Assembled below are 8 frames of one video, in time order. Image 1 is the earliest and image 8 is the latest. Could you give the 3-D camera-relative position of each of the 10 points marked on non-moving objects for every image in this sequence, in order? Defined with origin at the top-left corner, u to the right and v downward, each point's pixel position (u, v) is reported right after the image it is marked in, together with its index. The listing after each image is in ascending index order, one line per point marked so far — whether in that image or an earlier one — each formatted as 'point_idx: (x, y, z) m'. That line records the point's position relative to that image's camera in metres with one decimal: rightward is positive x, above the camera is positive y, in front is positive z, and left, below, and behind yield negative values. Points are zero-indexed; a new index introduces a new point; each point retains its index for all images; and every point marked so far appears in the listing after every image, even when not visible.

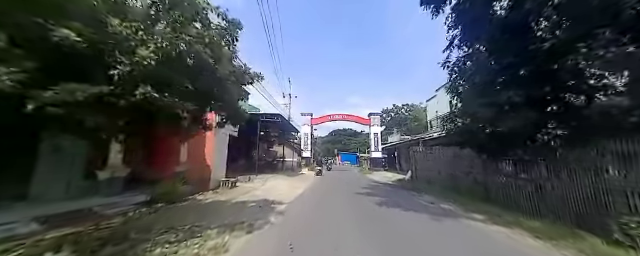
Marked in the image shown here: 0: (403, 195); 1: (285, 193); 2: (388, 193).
0: (+4.4, -3.5, +10.1) m
1: (-1.8, -3.3, +9.9) m
2: (+3.7, -3.6, +10.8) m
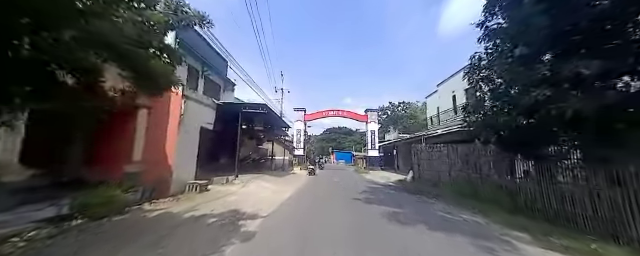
0: (+4.0, -3.2, +8.3) m
1: (-2.2, -2.9, +8.0) m
2: (+3.3, -3.2, +9.0) m
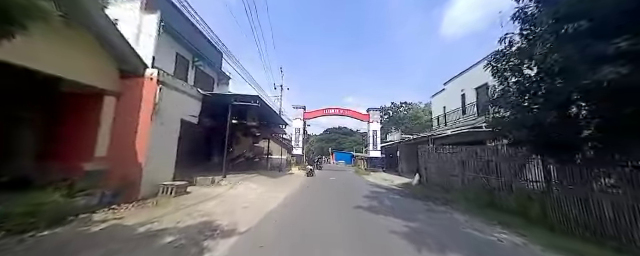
0: (+3.9, -3.1, +7.1) m
1: (-2.3, -2.7, +6.8) m
2: (+3.2, -3.1, +7.8) m
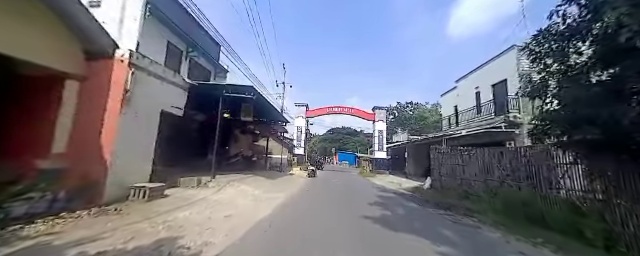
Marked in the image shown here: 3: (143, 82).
0: (+3.9, -2.9, +5.9) m
1: (-2.3, -2.5, +5.6) m
2: (+3.2, -2.9, +6.5) m
3: (-5.7, +1.5, +6.3) m
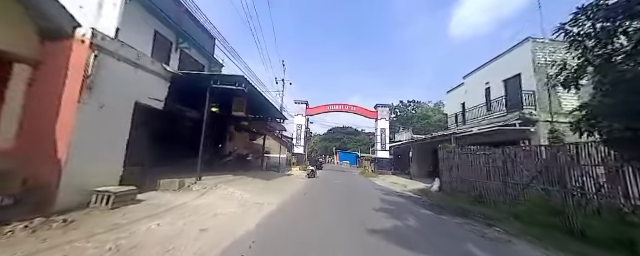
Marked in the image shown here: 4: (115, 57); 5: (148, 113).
0: (+3.8, -2.8, +4.9) m
1: (-2.3, -2.3, +4.7) m
2: (+3.1, -2.8, +5.6) m
3: (-5.8, +1.7, +5.4) m
4: (-5.8, +2.0, +5.5) m
5: (-6.7, +0.6, +7.7) m
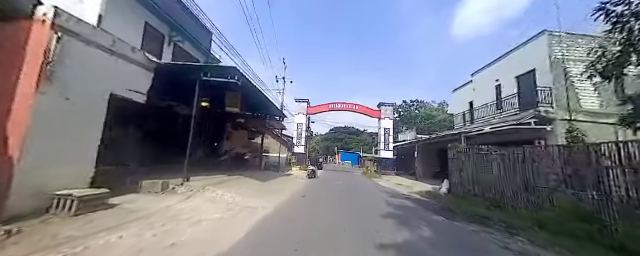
0: (+3.8, -2.7, +4.1) m
1: (-2.4, -2.2, +4.0) m
2: (+3.1, -2.7, +4.8) m
3: (-5.8, +1.8, +4.7) m
4: (-5.8, +2.1, +4.8) m
5: (-6.7, +0.7, +7.0) m
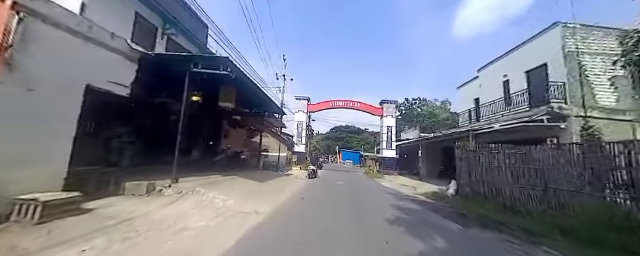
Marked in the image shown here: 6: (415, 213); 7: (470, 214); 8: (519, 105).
0: (+3.8, -2.6, +3.5) m
1: (-2.4, -2.1, +3.4) m
2: (+3.1, -2.6, +4.2) m
3: (-5.8, +1.9, +4.1) m
4: (-5.8, +2.2, +4.2) m
5: (-6.7, +0.8, +6.5) m
6: (+3.3, -2.9, +6.7) m
7: (+5.5, -3.2, +7.3) m
8: (+14.4, +1.6, +14.1) m
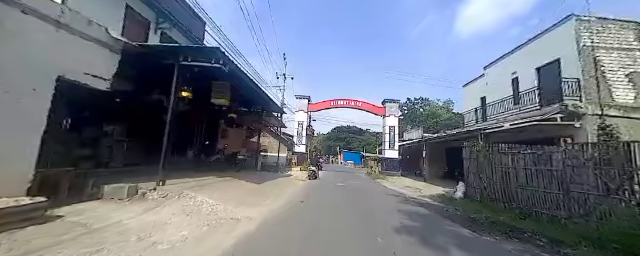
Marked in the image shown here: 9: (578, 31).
0: (+3.7, -2.5, +3.0) m
1: (-2.4, -2.0, +2.9) m
2: (+3.1, -2.5, +3.6) m
3: (-5.8, +2.0, +3.6) m
4: (-5.8, +2.3, +3.7) m
5: (-6.7, +0.9, +6.0) m
6: (+3.3, -2.9, +6.1) m
7: (+5.5, -3.2, +6.8) m
8: (+14.4, +1.7, +13.4) m
9: (+14.8, +5.5, +11.1) m
